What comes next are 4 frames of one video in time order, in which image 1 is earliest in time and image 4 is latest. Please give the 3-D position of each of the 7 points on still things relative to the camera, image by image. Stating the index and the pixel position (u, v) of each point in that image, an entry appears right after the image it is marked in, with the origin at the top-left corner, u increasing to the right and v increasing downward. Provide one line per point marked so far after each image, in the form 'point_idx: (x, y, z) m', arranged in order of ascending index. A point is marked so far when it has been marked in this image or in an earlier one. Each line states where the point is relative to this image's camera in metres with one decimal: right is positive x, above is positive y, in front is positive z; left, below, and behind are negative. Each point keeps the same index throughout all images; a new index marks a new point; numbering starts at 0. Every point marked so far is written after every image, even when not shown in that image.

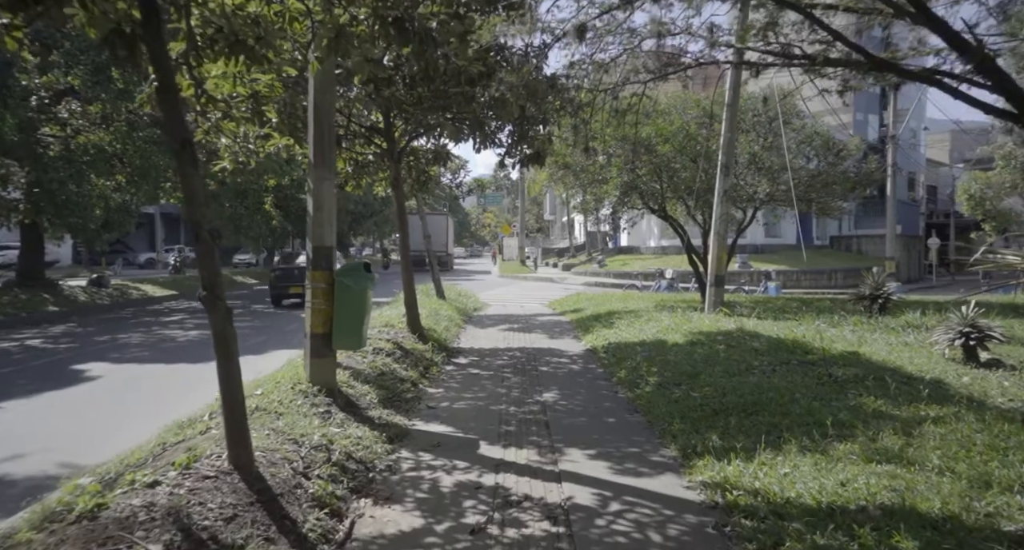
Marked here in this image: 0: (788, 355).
0: (+3.4, -1.0, +8.2) m
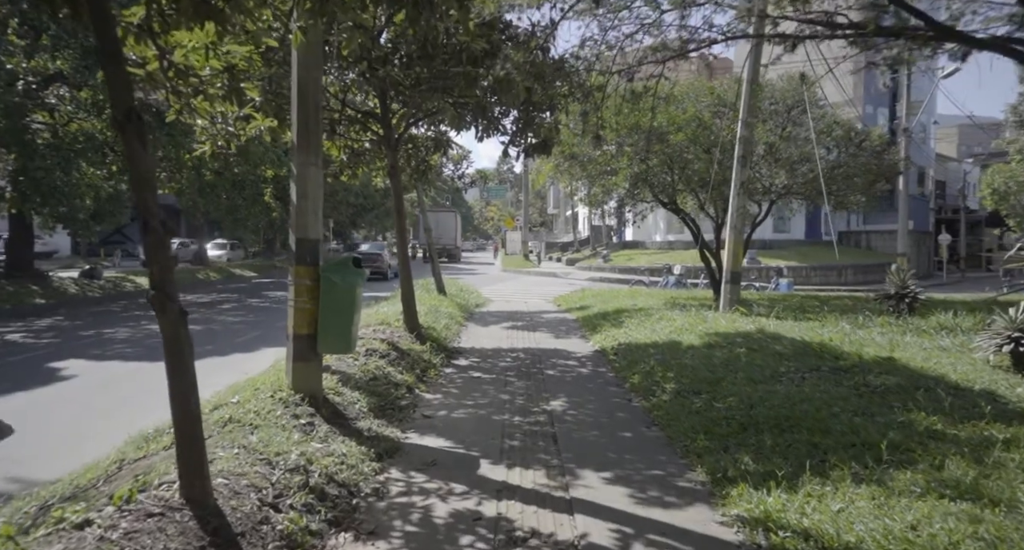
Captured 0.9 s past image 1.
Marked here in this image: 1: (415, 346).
0: (+3.5, -1.0, +7.5) m
1: (-1.4, -1.0, +9.3) m
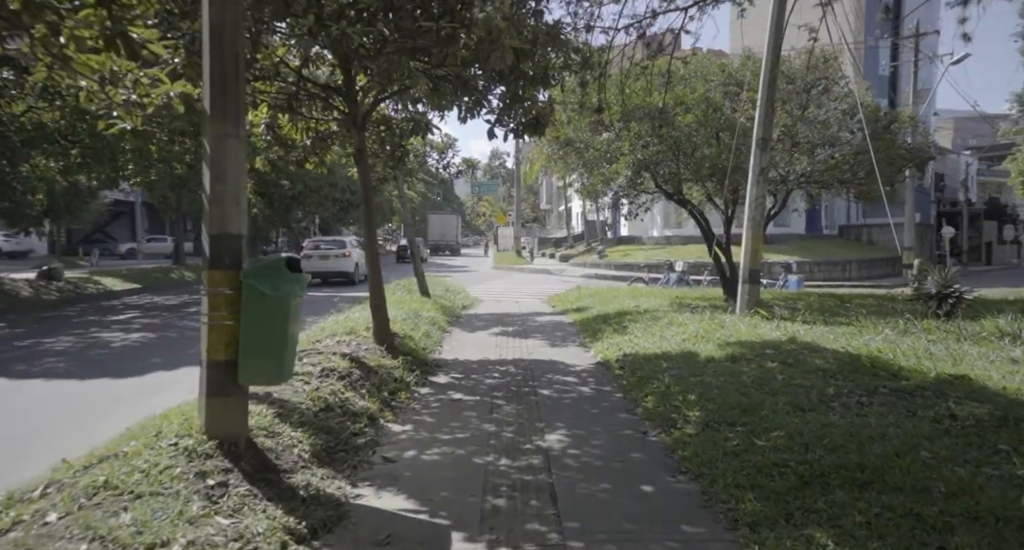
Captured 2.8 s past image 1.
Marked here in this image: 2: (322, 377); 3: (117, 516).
0: (+3.3, -1.0, +6.1) m
1: (-1.5, -1.0, +7.8) m
2: (-1.9, -1.0, +6.5) m
3: (-2.0, -1.2, +3.4) m
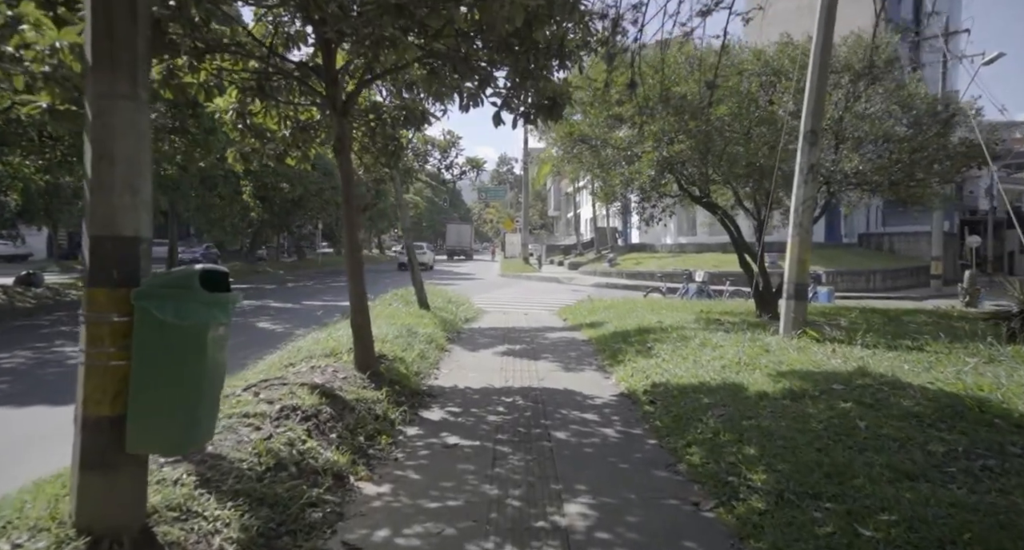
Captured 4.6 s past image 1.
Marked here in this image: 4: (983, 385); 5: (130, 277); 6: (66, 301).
0: (+3.4, -1.1, +4.7) m
1: (-1.4, -1.2, +6.5) m
2: (-1.8, -1.1, +5.1) m
3: (-2.0, -1.3, +2.0) m
4: (+4.2, -1.0, +5.9) m
5: (-1.9, 0.0, +3.2) m
6: (-12.7, -0.8, +18.6) m
